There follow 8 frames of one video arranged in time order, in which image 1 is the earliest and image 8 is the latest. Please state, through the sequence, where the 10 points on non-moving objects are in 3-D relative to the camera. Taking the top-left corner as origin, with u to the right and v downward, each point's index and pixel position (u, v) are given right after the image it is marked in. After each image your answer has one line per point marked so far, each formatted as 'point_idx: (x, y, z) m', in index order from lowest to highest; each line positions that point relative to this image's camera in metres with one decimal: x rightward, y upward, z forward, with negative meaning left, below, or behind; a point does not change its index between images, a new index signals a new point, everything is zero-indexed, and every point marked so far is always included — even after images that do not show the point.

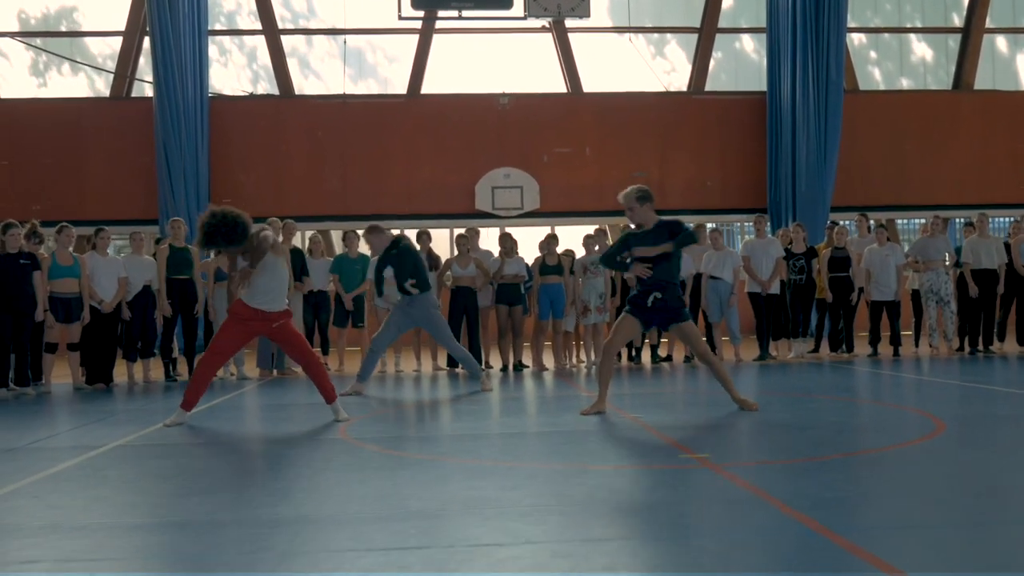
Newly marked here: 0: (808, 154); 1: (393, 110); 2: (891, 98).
0: (+4.7, +2.2, +16.0) m
1: (-2.1, +3.1, +17.1) m
2: (+6.8, +3.4, +17.9) m
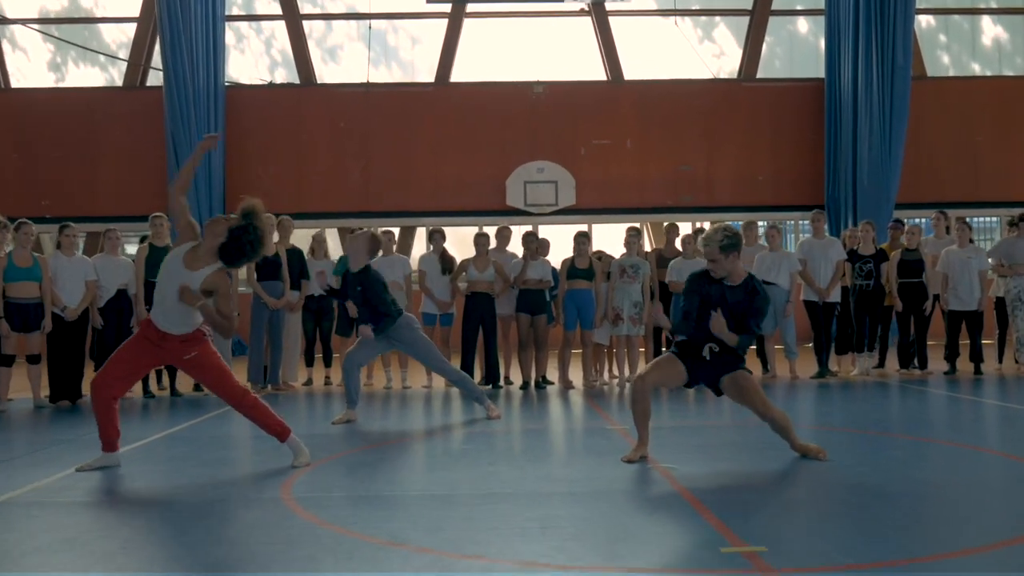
0: (+5.2, +2.2, +14.6) m
1: (-1.5, +3.0, +16.0) m
2: (+7.3, +3.3, +16.4) m
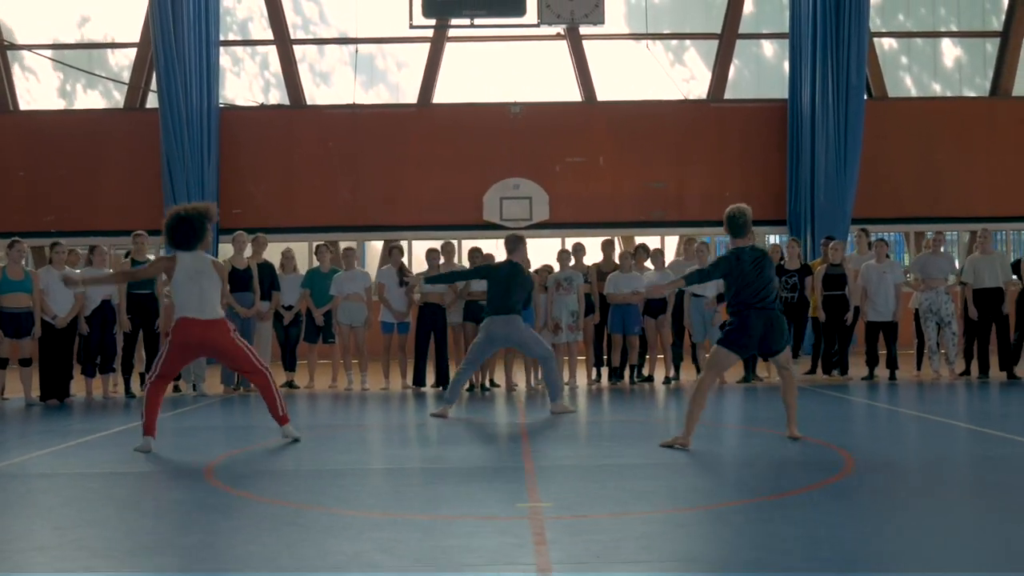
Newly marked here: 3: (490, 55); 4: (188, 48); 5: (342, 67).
0: (+4.8, +2.0, +15.4) m
1: (-1.9, +2.9, +16.9) m
2: (+7.0, +3.1, +17.1) m
3: (-0.4, +4.0, +17.2) m
4: (-5.0, +3.7, +15.4) m
5: (-2.9, +3.8, +17.1) m
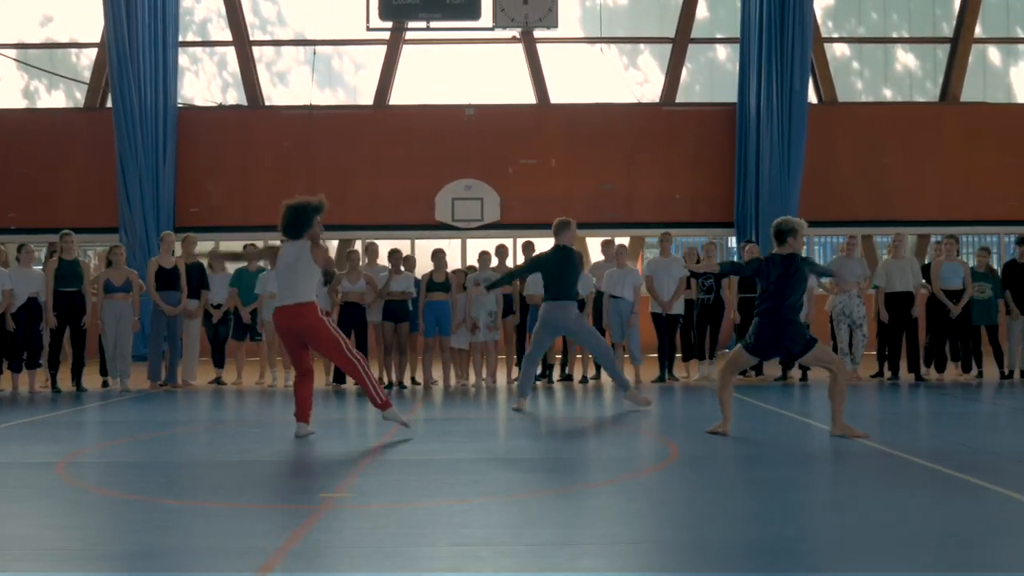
0: (+4.1, +2.0, +15.6) m
1: (-2.7, +2.9, +17.1) m
2: (+6.2, +3.1, +17.4) m
3: (-1.2, +4.0, +17.4) m
4: (-5.8, +3.8, +15.6) m
5: (-3.7, +3.8, +17.4) m
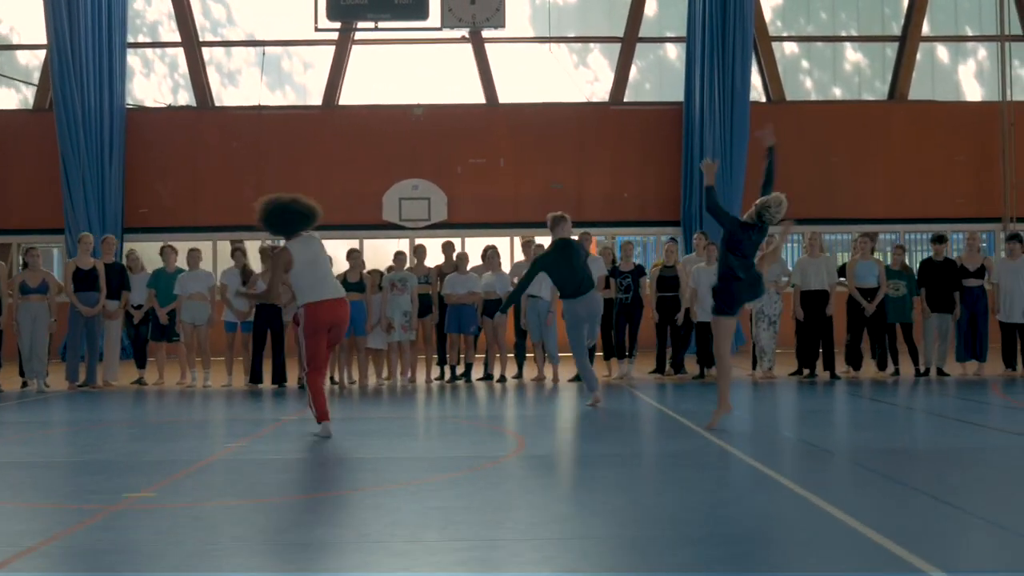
0: (+3.2, +2.0, +15.7) m
1: (-3.6, +2.9, +17.1) m
2: (+5.3, +3.1, +17.5) m
3: (-2.0, +4.0, +17.5) m
4: (-6.7, +3.7, +15.7) m
5: (-4.6, +3.8, +17.4) m
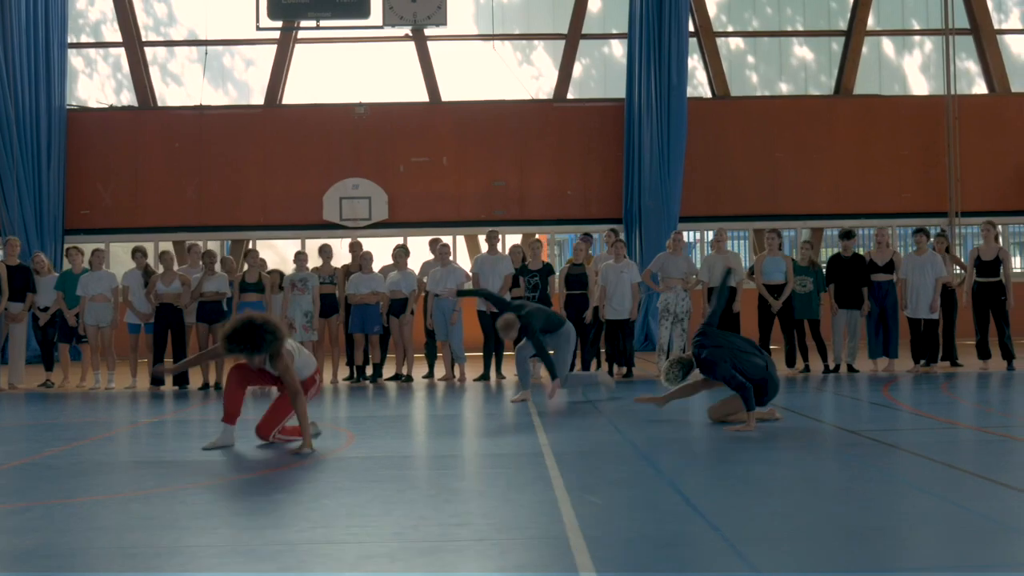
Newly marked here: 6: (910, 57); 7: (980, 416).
0: (+2.2, +2.0, +15.6) m
1: (-4.6, +2.9, +17.1) m
2: (+4.3, +3.2, +17.4) m
3: (-3.0, +4.0, +17.4) m
4: (-7.7, +3.7, +15.6) m
5: (-5.6, +3.8, +17.3) m
6: (+7.1, +4.1, +17.8) m
7: (+4.0, -1.0, +8.4) m
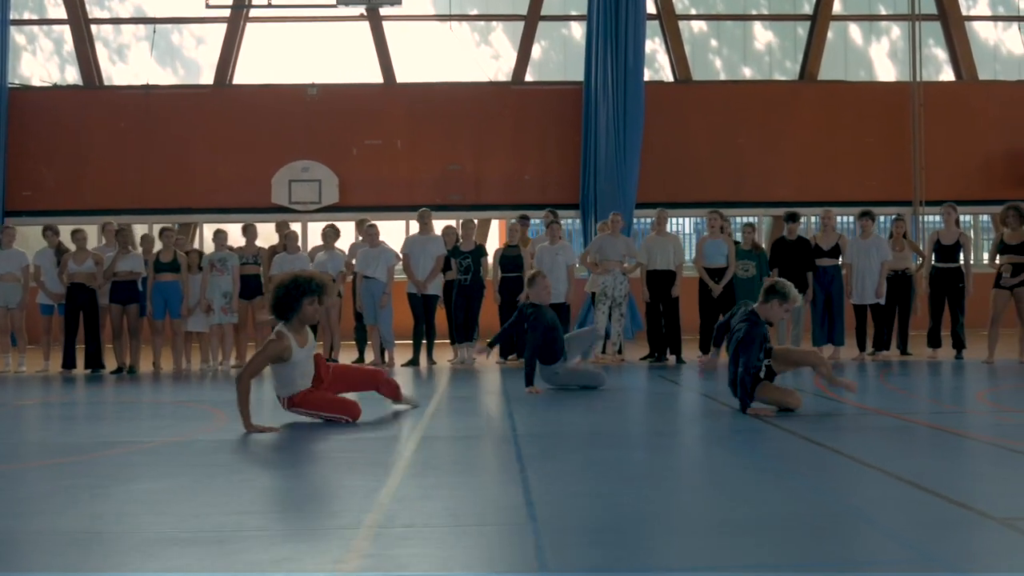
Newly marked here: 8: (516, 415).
0: (+1.5, +2.2, +15.2) m
1: (-5.3, +3.1, +16.6) m
2: (+3.6, +3.4, +17.0) m
3: (-3.8, +4.3, +16.9) m
4: (-8.4, +4.0, +15.1) m
5: (-6.3, +4.1, +16.8) m
6: (+6.4, +4.3, +17.5) m
7: (+3.3, -0.9, +8.1) m
8: (0.0, -1.1, +8.1) m
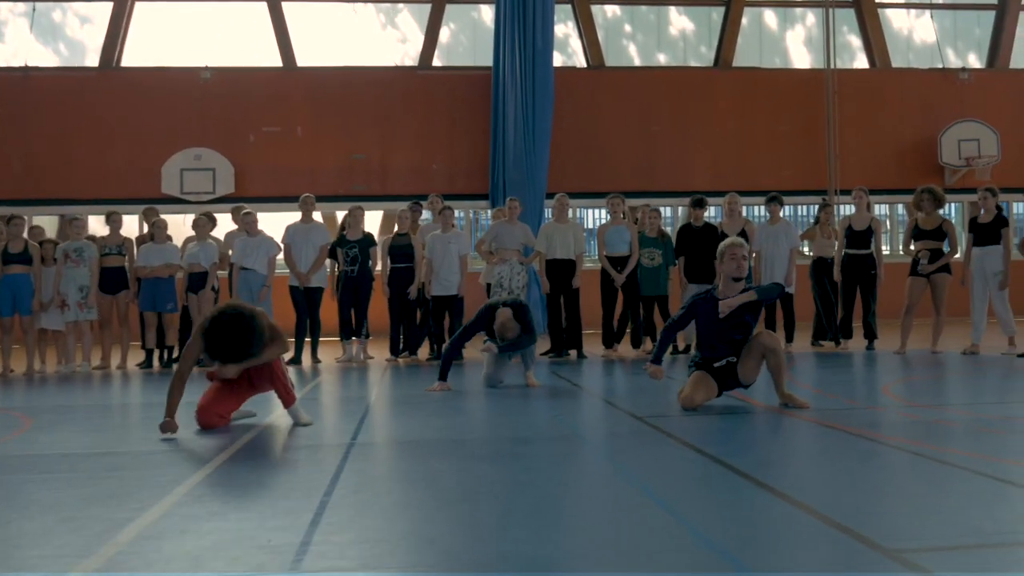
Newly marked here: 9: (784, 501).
0: (+0.1, +2.3, +14.6) m
1: (-6.8, +3.2, +15.5) m
2: (+2.1, +3.5, +16.5) m
3: (-5.3, +4.4, +16.0) m
4: (-9.7, +4.0, +13.8) m
5: (-7.8, +4.1, +15.7) m
6: (+4.8, +4.5, +17.2) m
7: (+2.4, -0.8, +7.6) m
8: (-0.9, -1.0, +7.4) m
9: (+1.1, -0.9, +3.9) m
